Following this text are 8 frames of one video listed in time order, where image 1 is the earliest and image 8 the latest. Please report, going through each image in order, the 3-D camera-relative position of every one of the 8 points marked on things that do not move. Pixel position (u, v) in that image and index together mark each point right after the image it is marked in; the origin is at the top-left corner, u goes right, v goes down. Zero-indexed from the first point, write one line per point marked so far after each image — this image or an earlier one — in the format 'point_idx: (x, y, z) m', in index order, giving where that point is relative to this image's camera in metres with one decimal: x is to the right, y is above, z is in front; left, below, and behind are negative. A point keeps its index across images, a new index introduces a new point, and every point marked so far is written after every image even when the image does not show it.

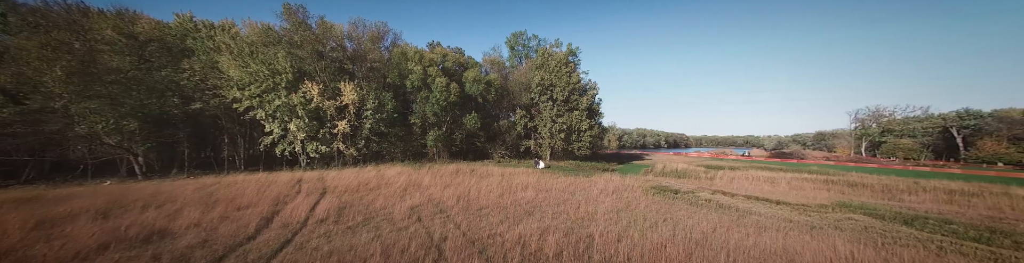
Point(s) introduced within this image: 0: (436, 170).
0: (-4.6, -2.3, +18.2) m
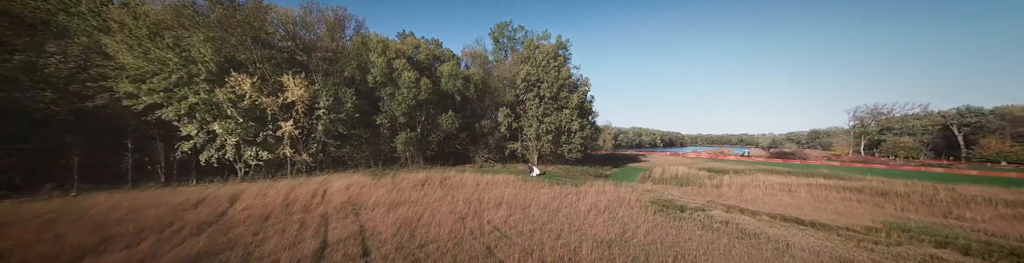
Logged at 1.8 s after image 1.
0: (-5.7, -2.4, +15.5) m
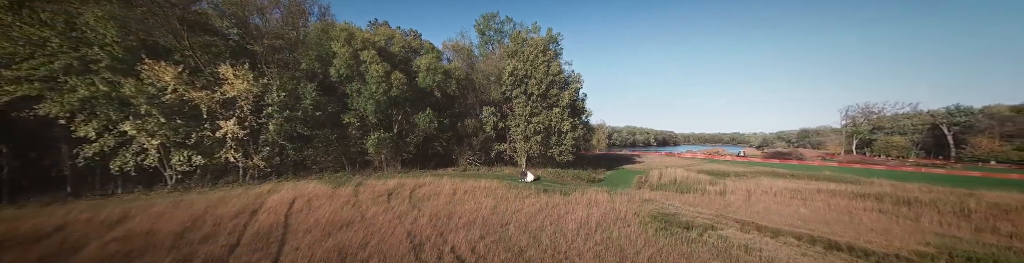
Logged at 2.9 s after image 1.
0: (-6.6, -2.5, +13.5) m
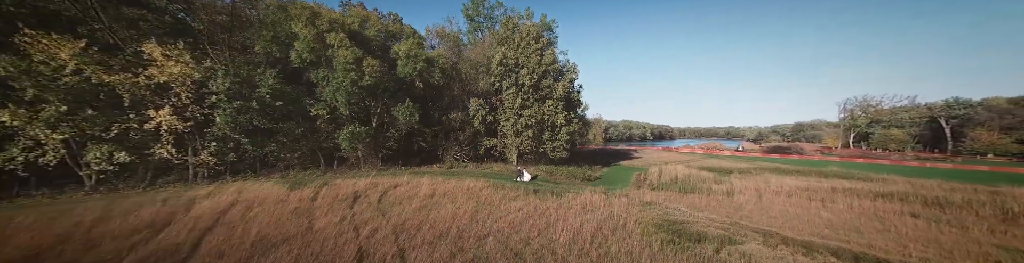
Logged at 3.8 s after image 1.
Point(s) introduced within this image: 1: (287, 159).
0: (-7.2, -2.3, +11.8) m
1: (-11.9, -1.4, +15.9) m
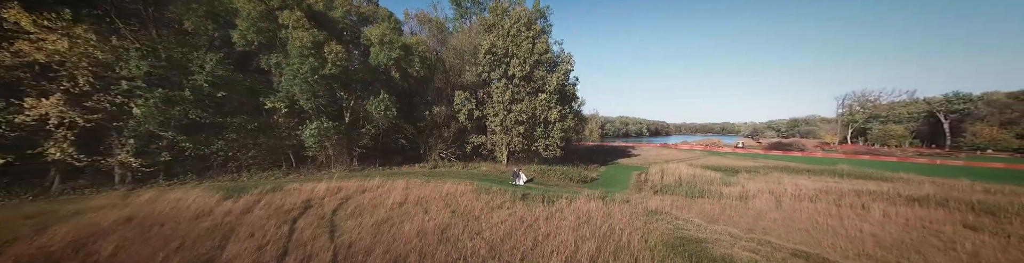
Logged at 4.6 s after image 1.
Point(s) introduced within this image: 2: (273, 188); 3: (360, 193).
0: (-7.8, -2.2, +9.8) m
1: (-12.5, -1.3, +13.9) m
2: (-8.6, -2.1, +11.0) m
3: (-5.9, -2.4, +12.0) m
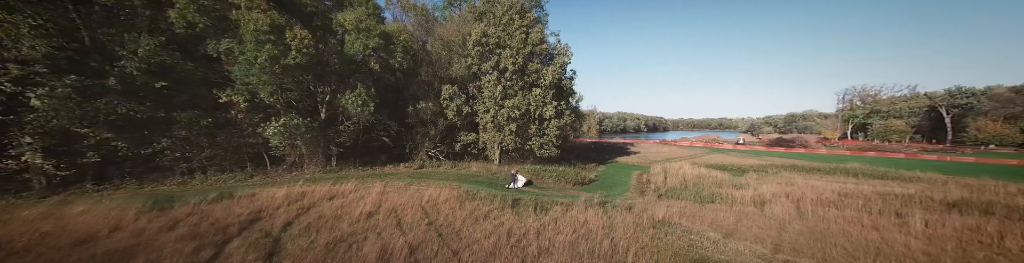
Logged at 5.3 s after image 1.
0: (-8.2, -2.2, +8.3) m
1: (-12.9, -1.3, +12.3) m
2: (-9.0, -2.1, +9.5) m
3: (-6.3, -2.4, +10.5) m
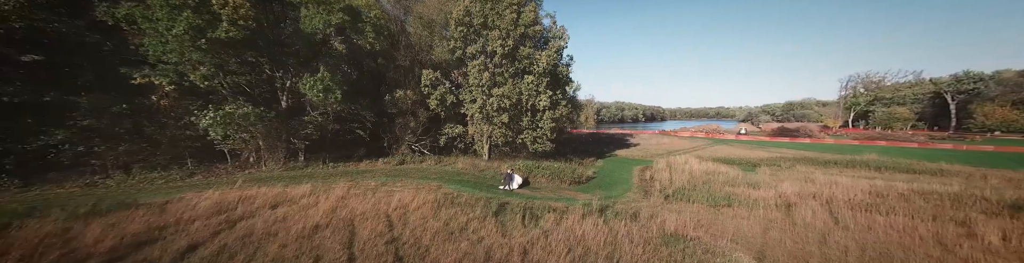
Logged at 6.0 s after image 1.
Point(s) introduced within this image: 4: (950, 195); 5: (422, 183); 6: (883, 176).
0: (-8.7, -2.2, +6.5) m
1: (-13.5, -1.2, +10.4) m
2: (-9.5, -2.1, +7.6) m
3: (-6.8, -2.3, +8.7) m
4: (+15.4, -2.2, +10.6) m
5: (-4.2, -2.3, +13.6) m
6: (+17.8, -2.1, +14.6) m
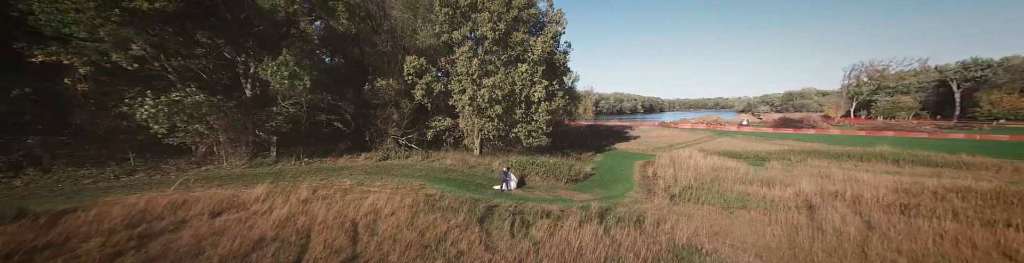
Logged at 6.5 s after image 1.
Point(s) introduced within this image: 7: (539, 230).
0: (-9.0, -2.3, +5.3) m
1: (-13.9, -1.2, +9.1) m
2: (-9.9, -2.1, +6.4) m
3: (-7.2, -2.3, +7.4) m
4: (+15.0, -1.9, +9.5) m
5: (-4.5, -2.1, +12.4) m
6: (+17.4, -1.7, +13.4) m
7: (+0.7, -2.4, +8.0) m
